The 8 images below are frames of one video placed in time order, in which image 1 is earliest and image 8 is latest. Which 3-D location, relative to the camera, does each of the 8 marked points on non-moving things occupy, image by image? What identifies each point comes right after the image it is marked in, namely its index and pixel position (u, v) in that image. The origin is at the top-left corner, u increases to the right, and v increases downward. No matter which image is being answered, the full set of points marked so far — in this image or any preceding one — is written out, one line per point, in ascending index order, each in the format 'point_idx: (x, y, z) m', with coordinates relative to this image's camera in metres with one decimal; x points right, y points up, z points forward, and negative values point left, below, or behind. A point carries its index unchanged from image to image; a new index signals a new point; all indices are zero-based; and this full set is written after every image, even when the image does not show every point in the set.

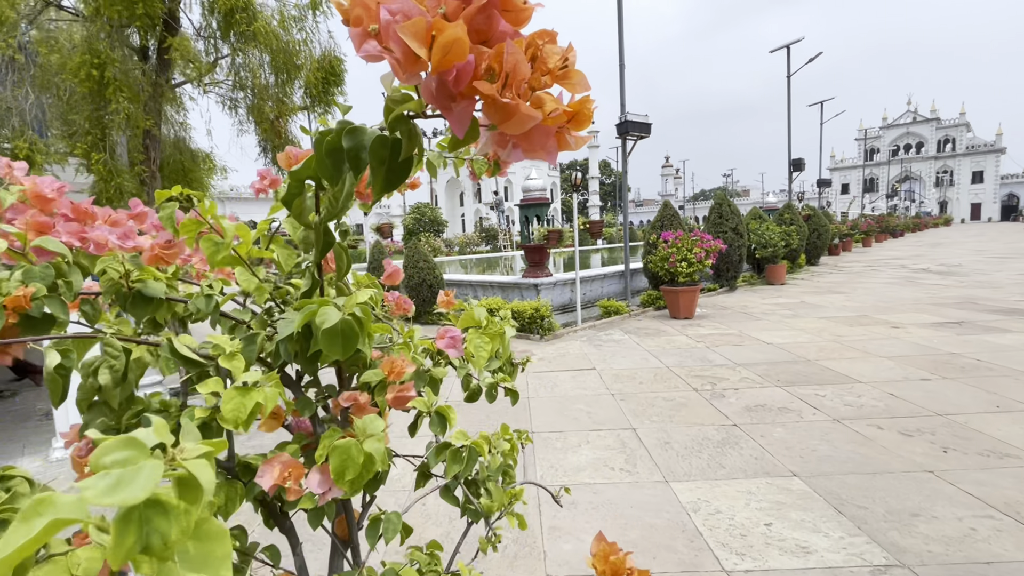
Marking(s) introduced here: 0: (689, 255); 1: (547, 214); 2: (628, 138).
0: (+2.4, +0.4, +6.4) m
1: (+0.5, +1.1, +6.9) m
2: (+1.7, +2.2, +6.9) m
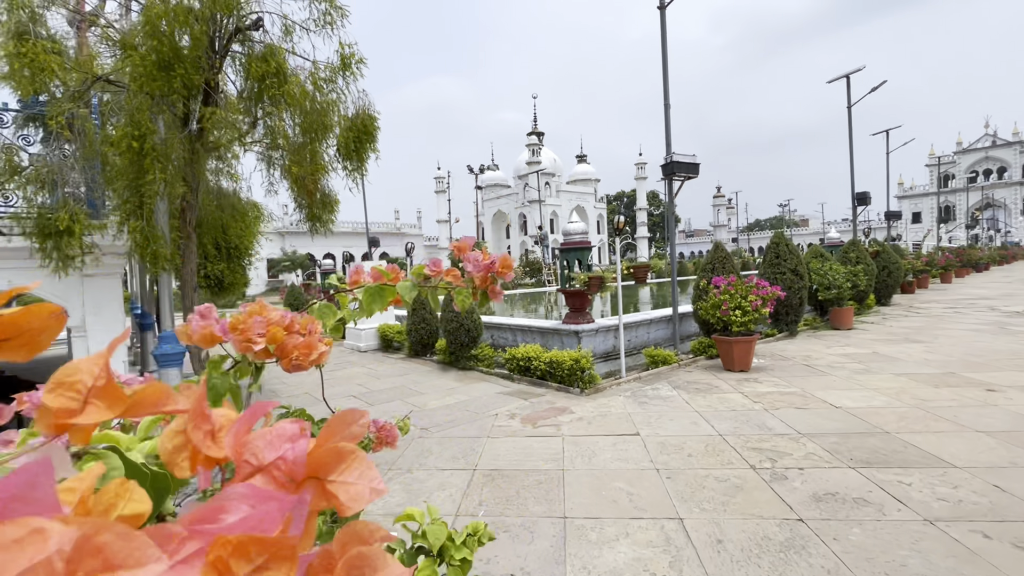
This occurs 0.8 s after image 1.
0: (+2.9, -0.2, +5.9) m
1: (+1.1, +0.4, +6.6) m
2: (+2.3, +1.5, +6.6) m
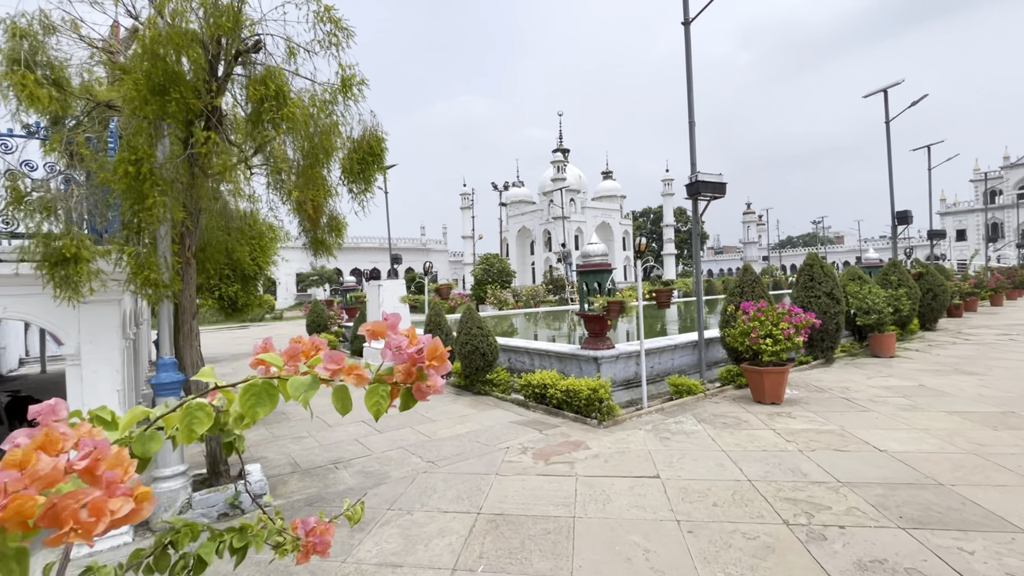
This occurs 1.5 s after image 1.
0: (+3.0, -0.5, +5.5) m
1: (+1.3, +0.1, +6.4) m
2: (+2.5, +1.2, +6.3) m
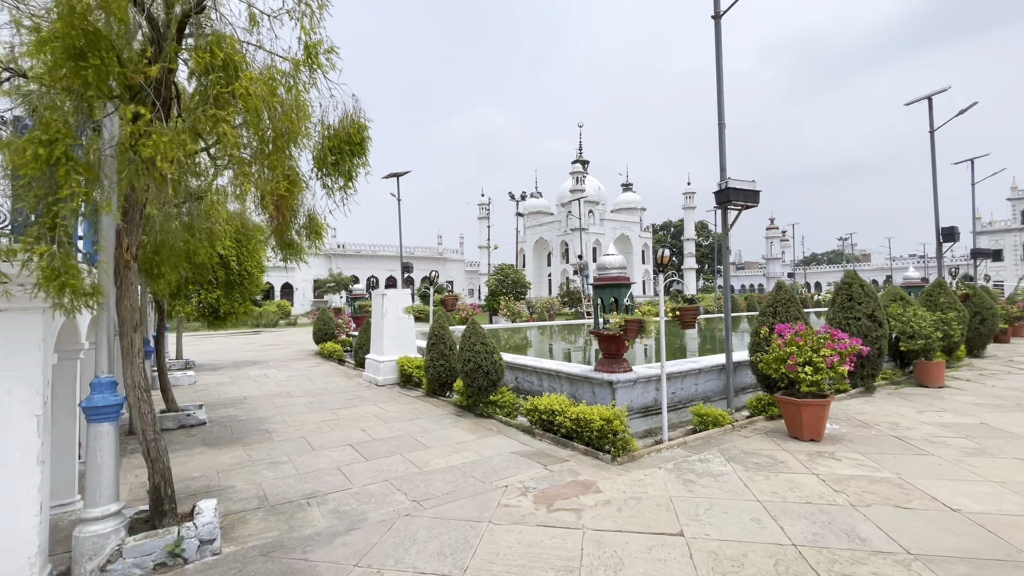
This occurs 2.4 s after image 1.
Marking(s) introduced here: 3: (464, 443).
0: (+3.1, -0.7, +4.9) m
1: (+1.4, -0.1, +5.8) m
2: (+2.6, +1.0, +5.7) m
3: (-0.5, -1.7, +5.1) m
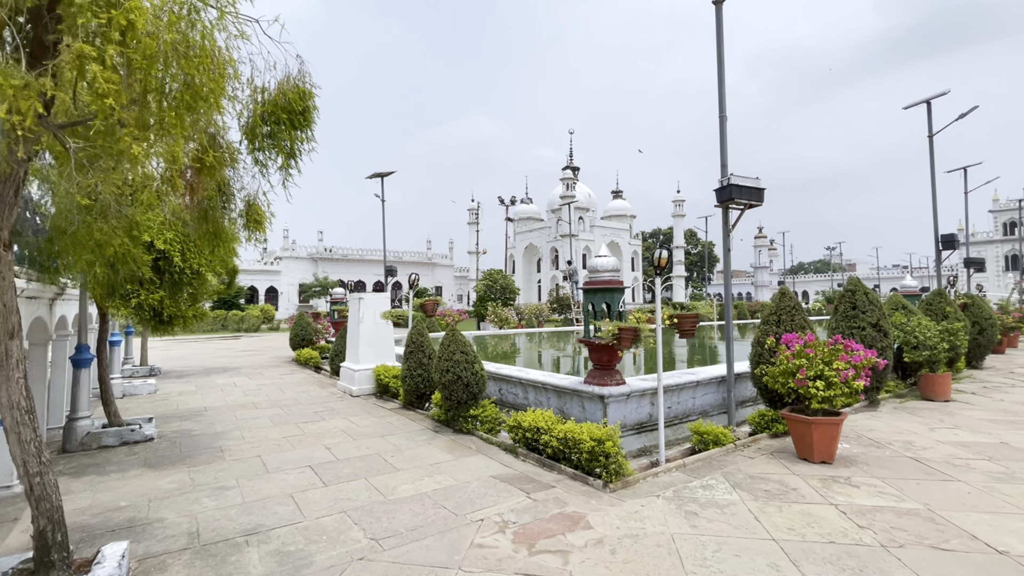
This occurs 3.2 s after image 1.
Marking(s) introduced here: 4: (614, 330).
0: (+2.9, -0.8, +4.4) m
1: (+1.2, -0.1, +5.3) m
2: (+2.4, +0.9, +5.3) m
3: (-0.7, -1.7, +4.6) m
4: (+1.0, -0.4, +4.8) m
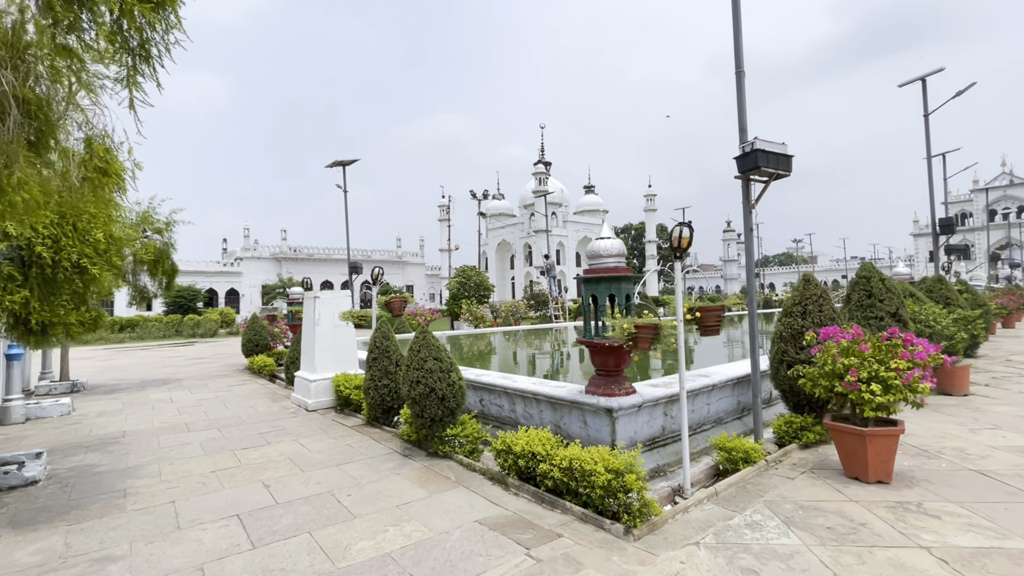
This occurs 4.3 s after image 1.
0: (+2.8, -0.6, +3.6) m
1: (+1.1, 0.0, +4.4) m
2: (+2.3, +1.0, +4.5) m
3: (-0.8, -1.6, +3.6) m
4: (+0.9, -0.3, +3.9) m
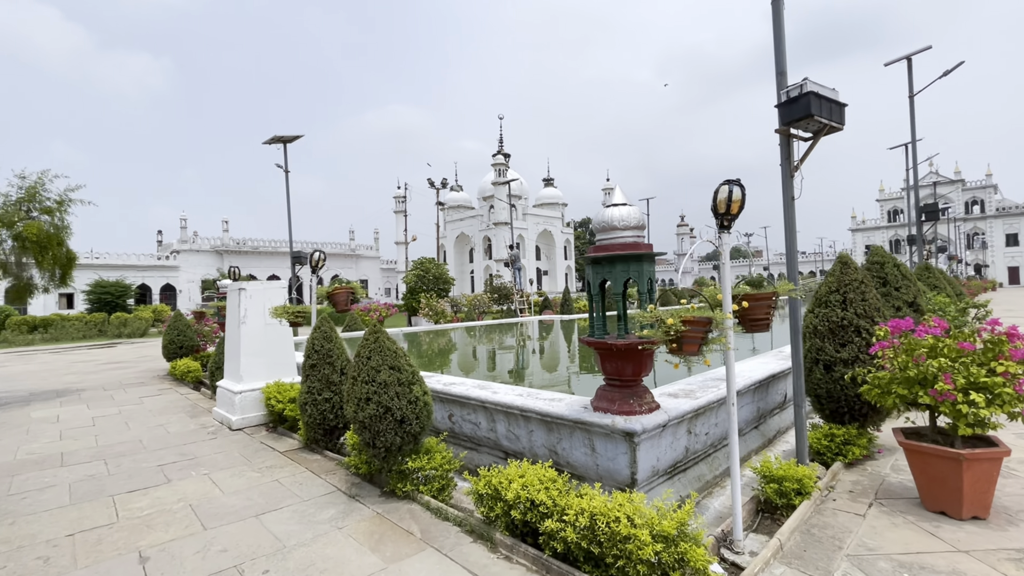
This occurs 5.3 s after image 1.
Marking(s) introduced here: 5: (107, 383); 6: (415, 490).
0: (+2.8, -0.5, +2.8) m
1: (+0.9, +0.1, +3.4) m
2: (+2.1, +1.2, +3.5) m
3: (-0.8, -1.5, +2.4) m
4: (+0.8, -0.2, +2.9) m
5: (-8.2, -1.9, +9.6) m
6: (-0.7, -1.5, +3.5) m
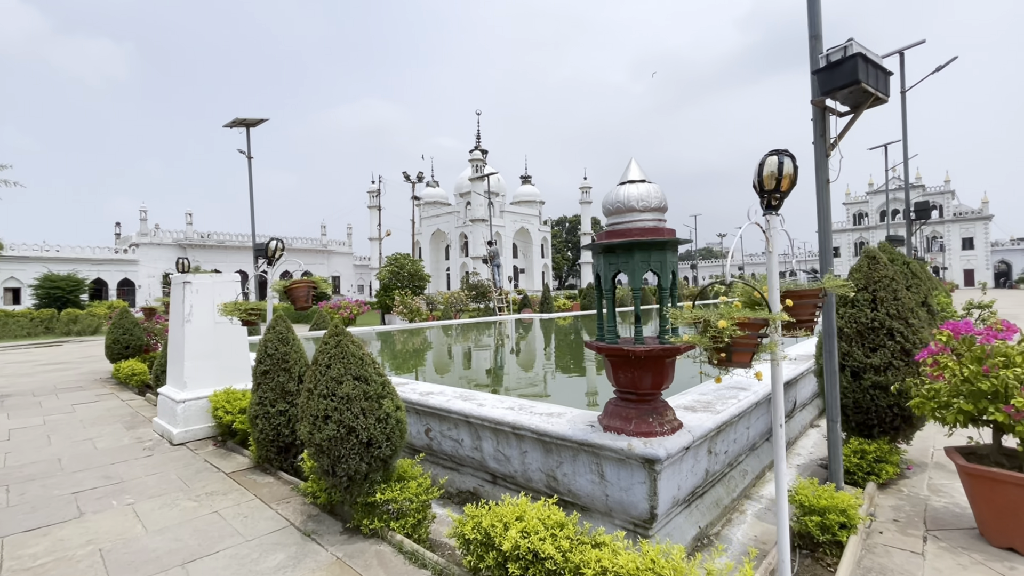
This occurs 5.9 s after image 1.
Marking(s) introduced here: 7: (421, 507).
0: (+2.8, -0.5, +2.3) m
1: (+0.9, +0.1, +2.9) m
2: (+2.1, +1.2, +3.1) m
3: (-0.8, -1.5, +1.8) m
4: (+0.8, -0.2, +2.4) m
5: (-8.6, -1.8, +8.6) m
6: (-0.8, -1.4, +2.9) m
7: (-0.6, -1.3, +2.9) m
